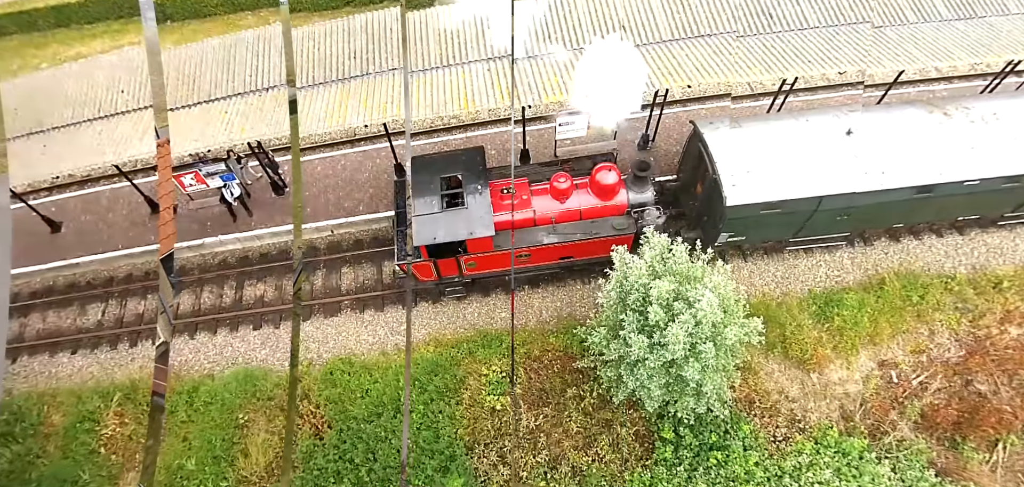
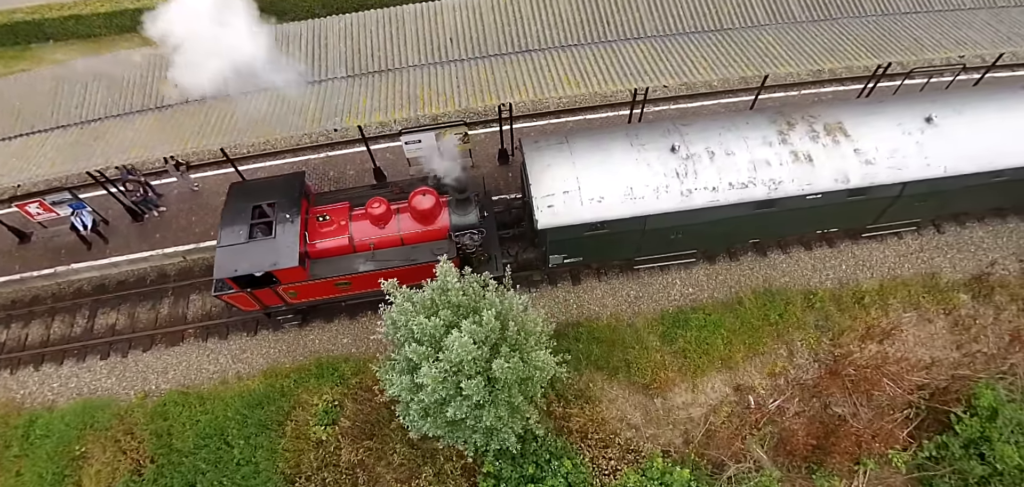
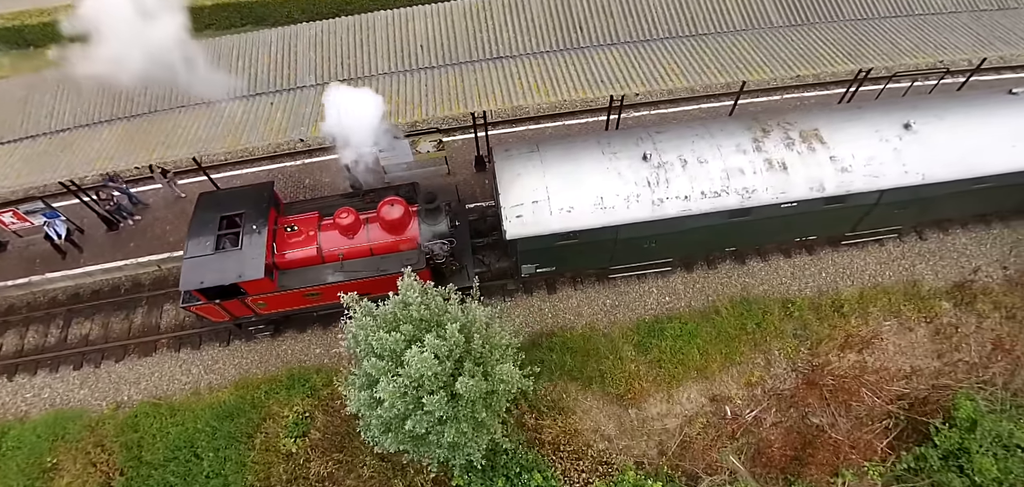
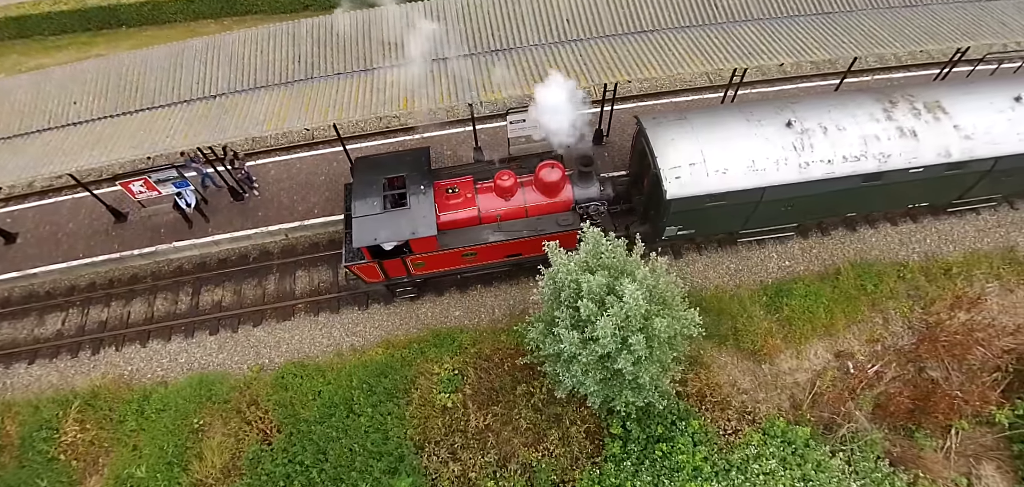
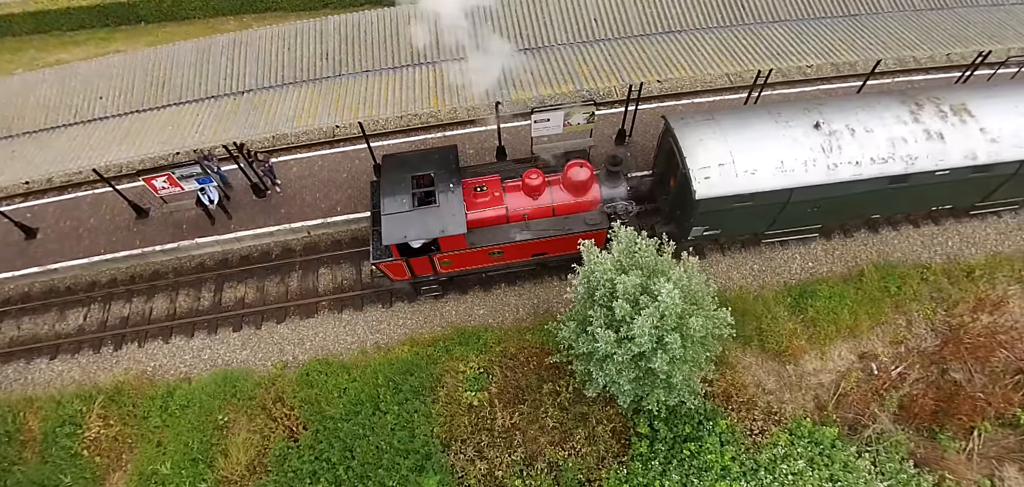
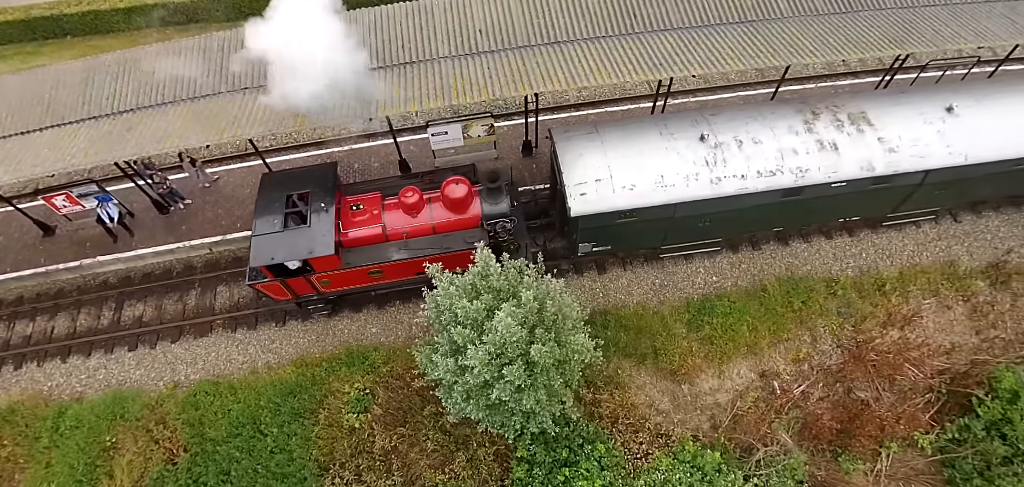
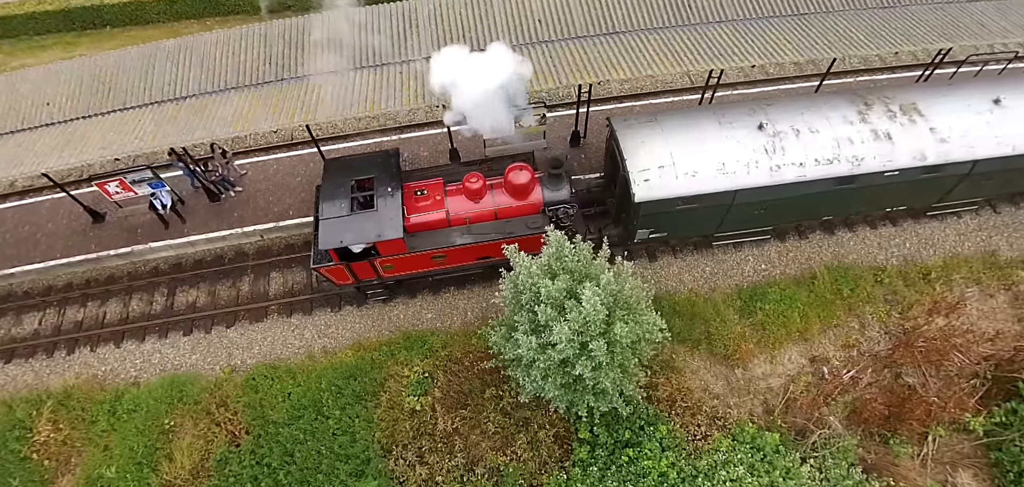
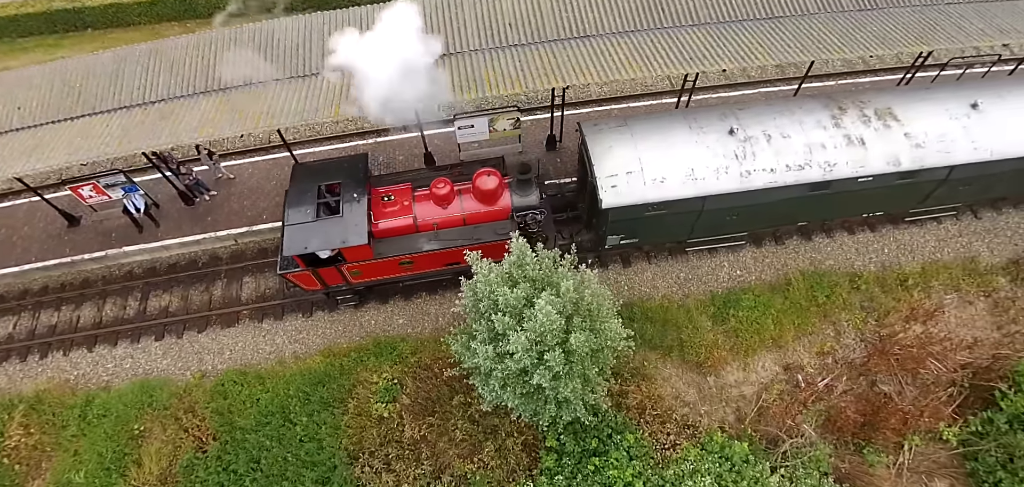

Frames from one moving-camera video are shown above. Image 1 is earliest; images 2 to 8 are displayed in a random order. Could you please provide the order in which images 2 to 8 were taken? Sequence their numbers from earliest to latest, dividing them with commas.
5, 4, 7, 8, 6, 2, 3
